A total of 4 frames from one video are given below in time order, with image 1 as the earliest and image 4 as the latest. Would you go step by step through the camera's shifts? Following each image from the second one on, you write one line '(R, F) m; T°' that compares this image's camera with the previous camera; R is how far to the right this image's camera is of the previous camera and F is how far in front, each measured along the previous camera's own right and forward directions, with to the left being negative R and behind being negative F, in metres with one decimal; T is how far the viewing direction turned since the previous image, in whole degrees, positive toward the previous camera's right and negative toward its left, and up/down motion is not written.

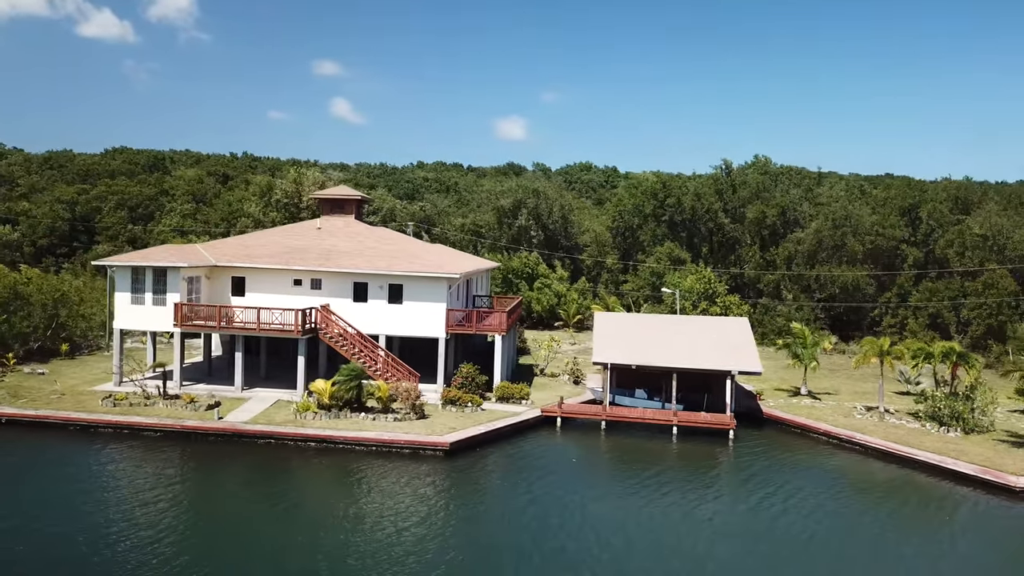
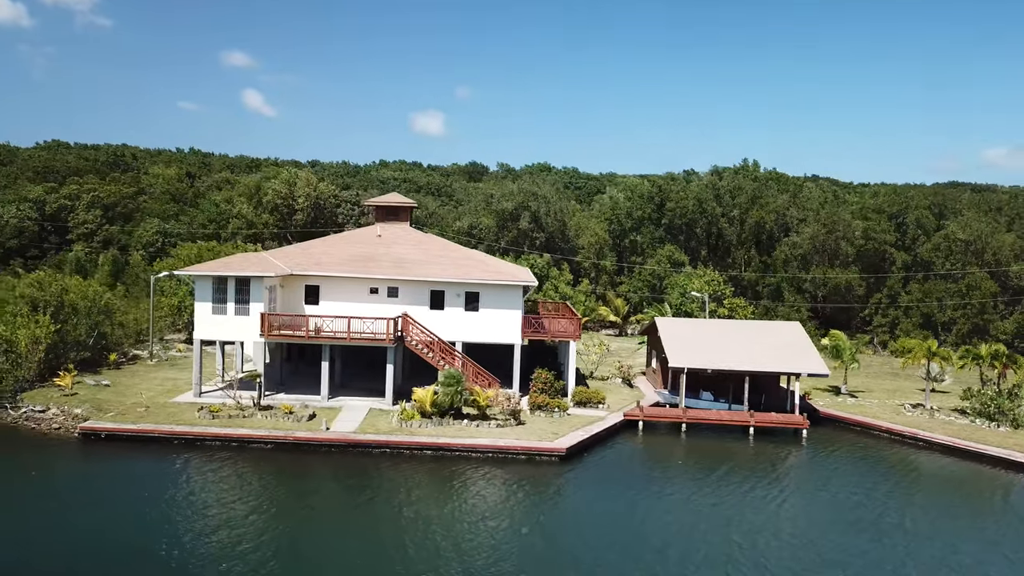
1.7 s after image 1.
(-5.5, -0.5) m; +4°
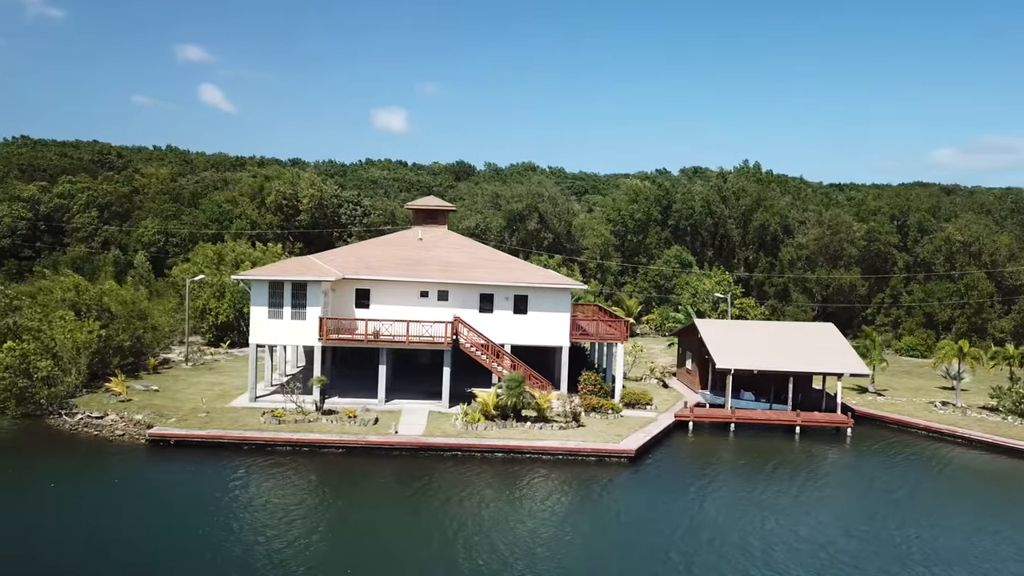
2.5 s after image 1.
(-3.1, -0.3) m; +2°
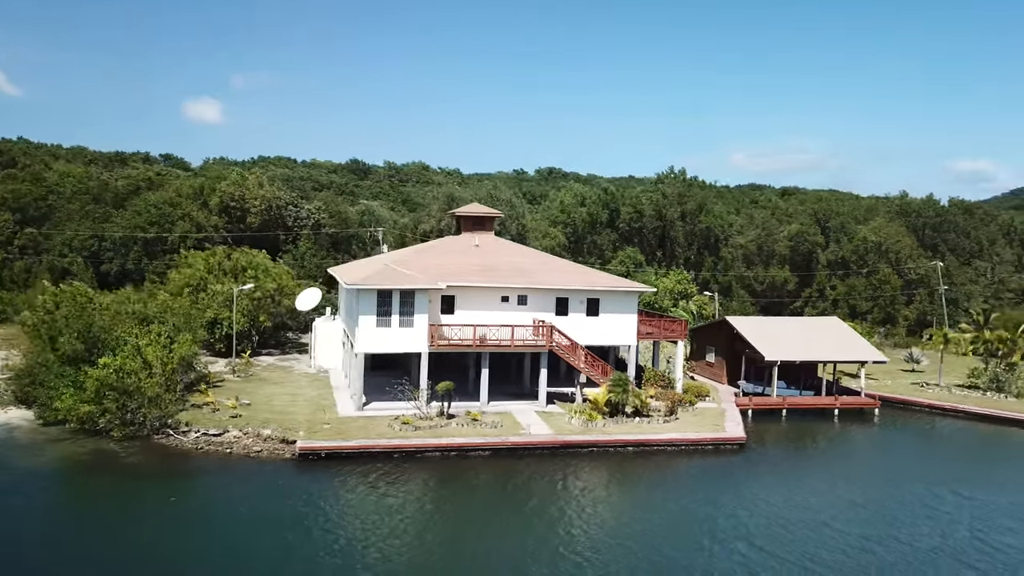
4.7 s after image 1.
(-9.2, -0.8) m; +11°
